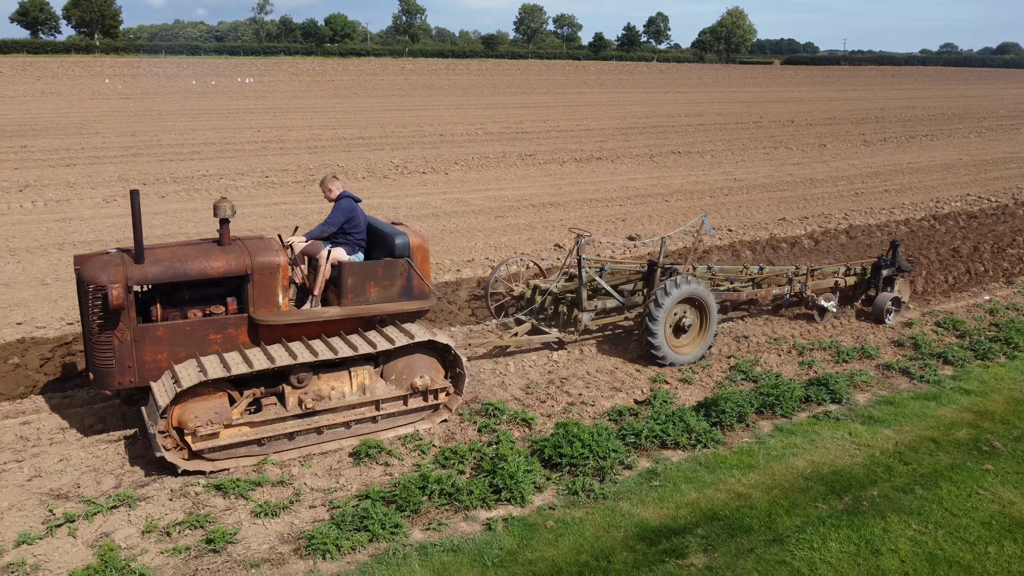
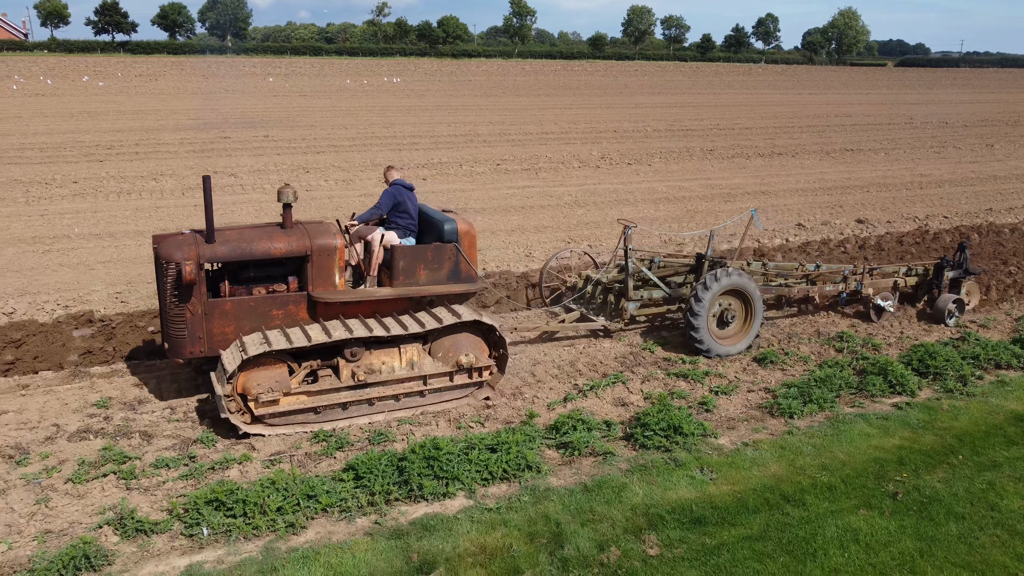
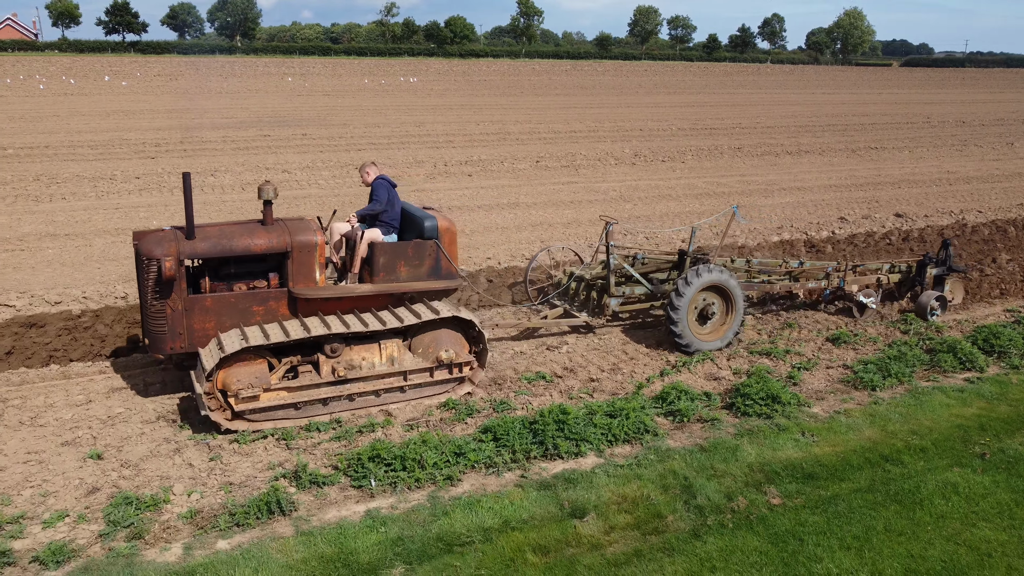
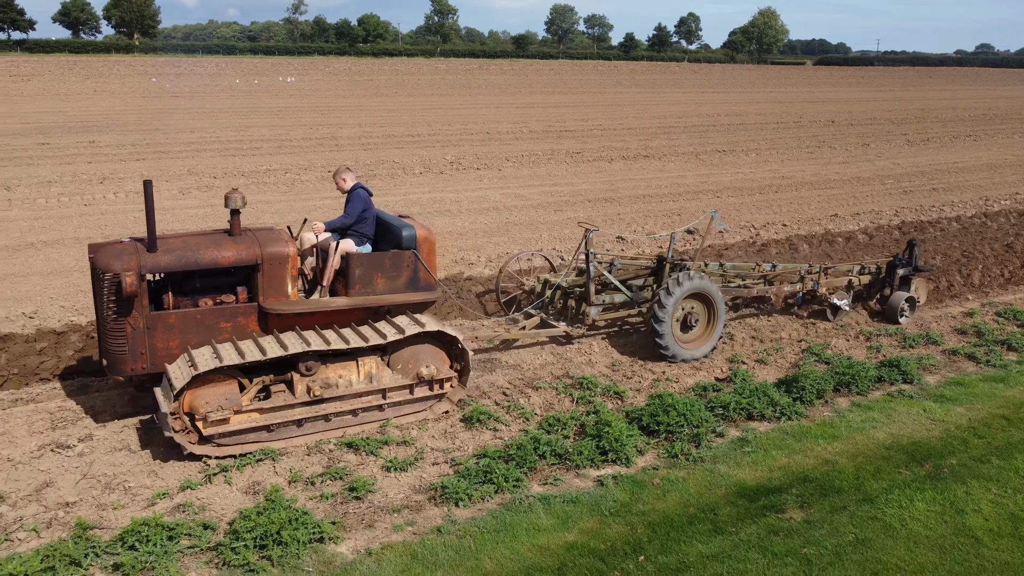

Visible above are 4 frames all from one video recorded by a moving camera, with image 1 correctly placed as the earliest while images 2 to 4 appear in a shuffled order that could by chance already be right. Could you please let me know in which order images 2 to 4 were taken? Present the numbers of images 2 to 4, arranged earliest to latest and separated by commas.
4, 2, 3
